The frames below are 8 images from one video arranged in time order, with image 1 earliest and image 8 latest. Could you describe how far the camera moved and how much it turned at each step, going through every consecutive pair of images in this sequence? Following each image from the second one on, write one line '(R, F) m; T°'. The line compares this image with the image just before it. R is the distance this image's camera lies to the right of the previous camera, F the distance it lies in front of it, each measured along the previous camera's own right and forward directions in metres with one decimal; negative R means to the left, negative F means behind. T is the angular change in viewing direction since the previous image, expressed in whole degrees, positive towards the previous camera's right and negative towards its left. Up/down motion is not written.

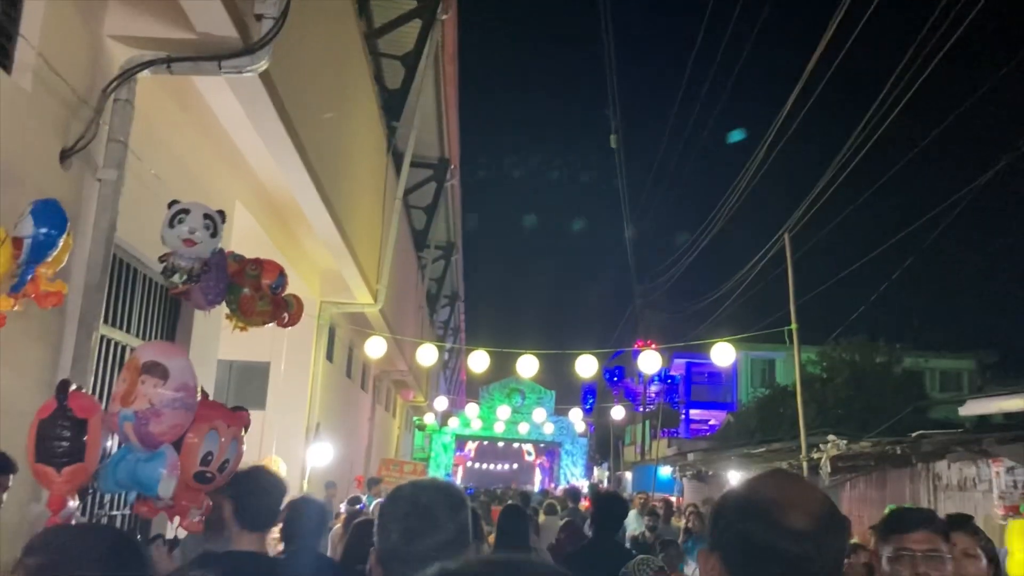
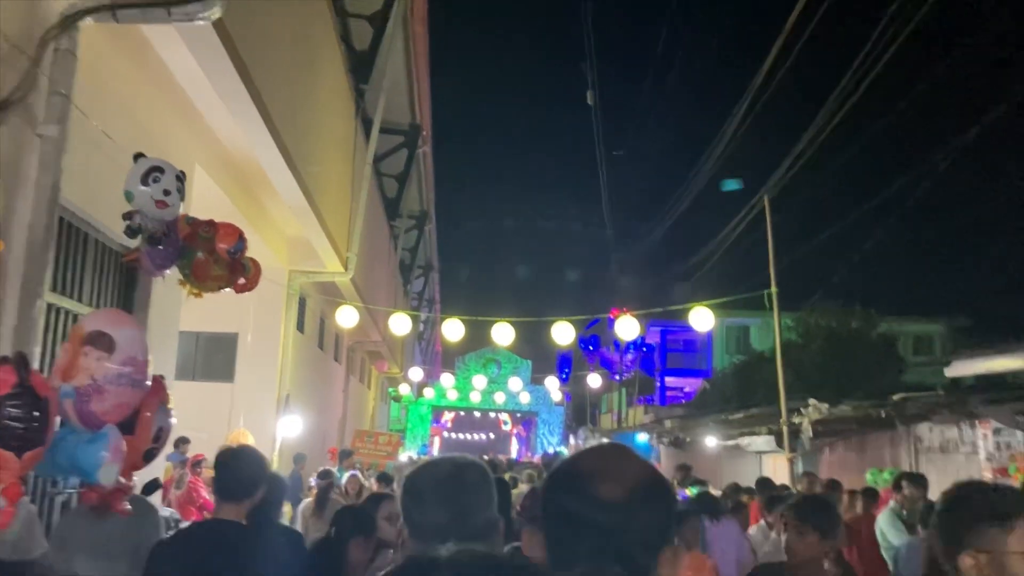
(0.0, +0.3) m; +2°
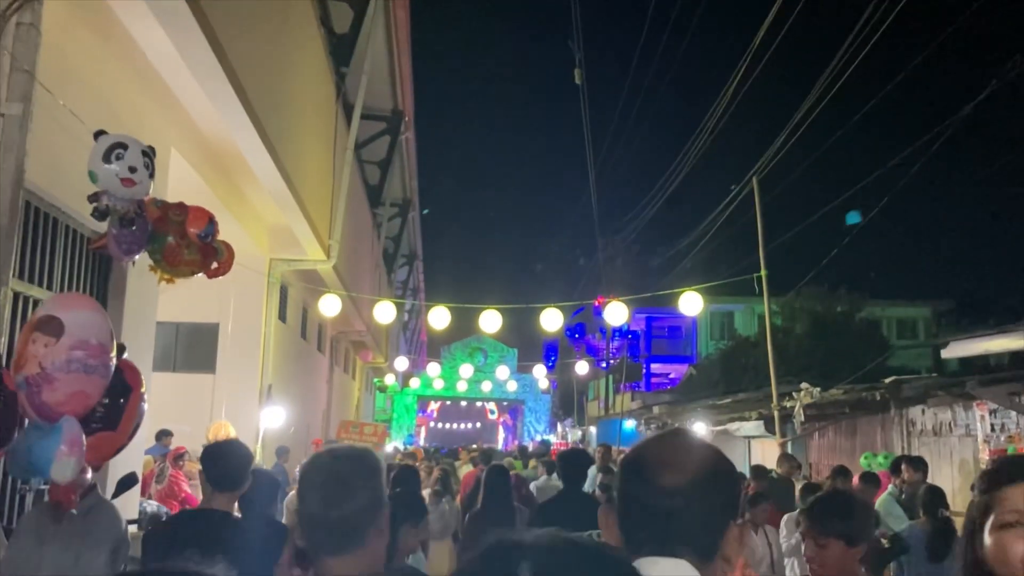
(0.0, +0.2) m; +1°
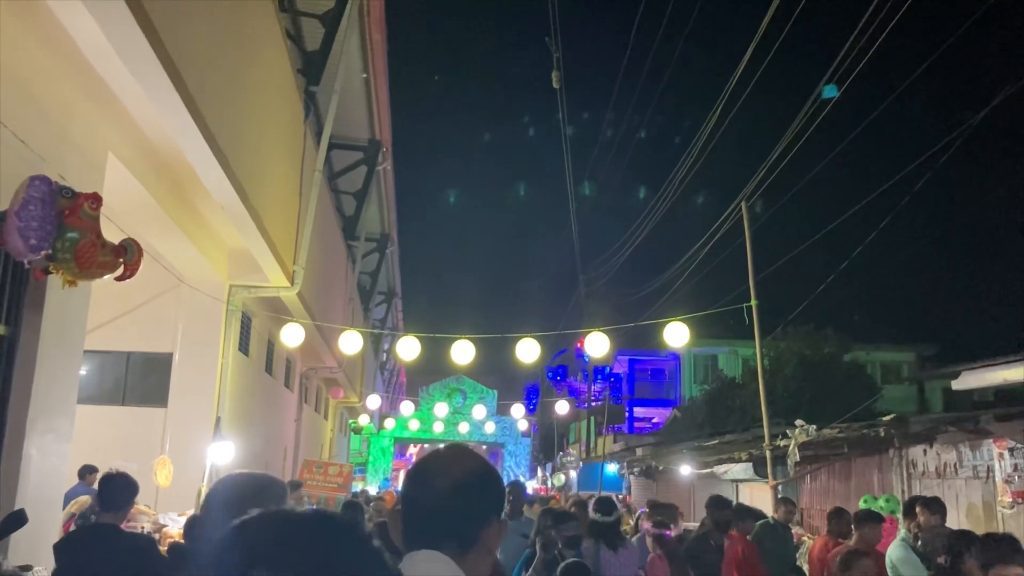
(+0.1, +0.6) m; +1°
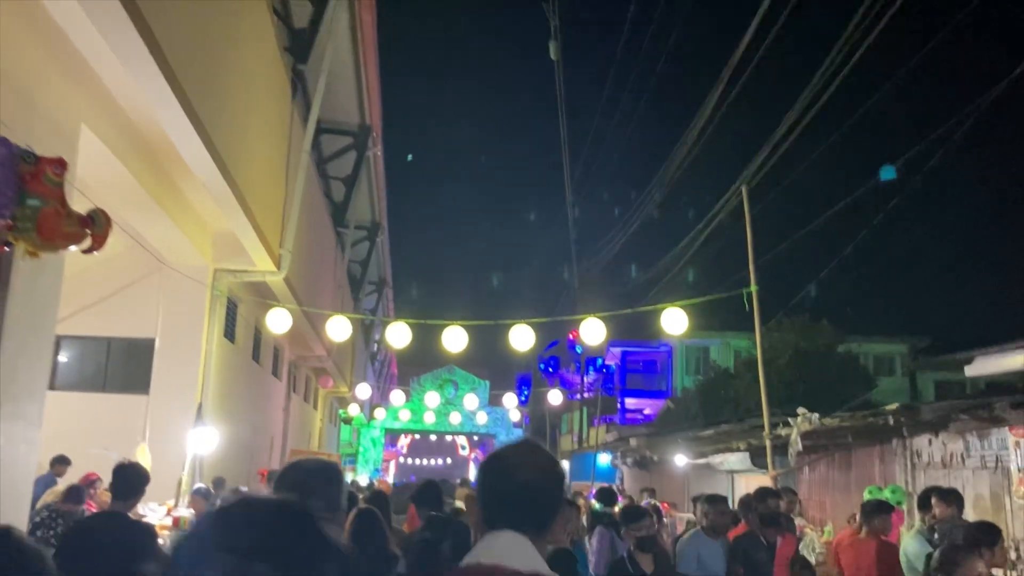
(0.0, +0.3) m; +1°
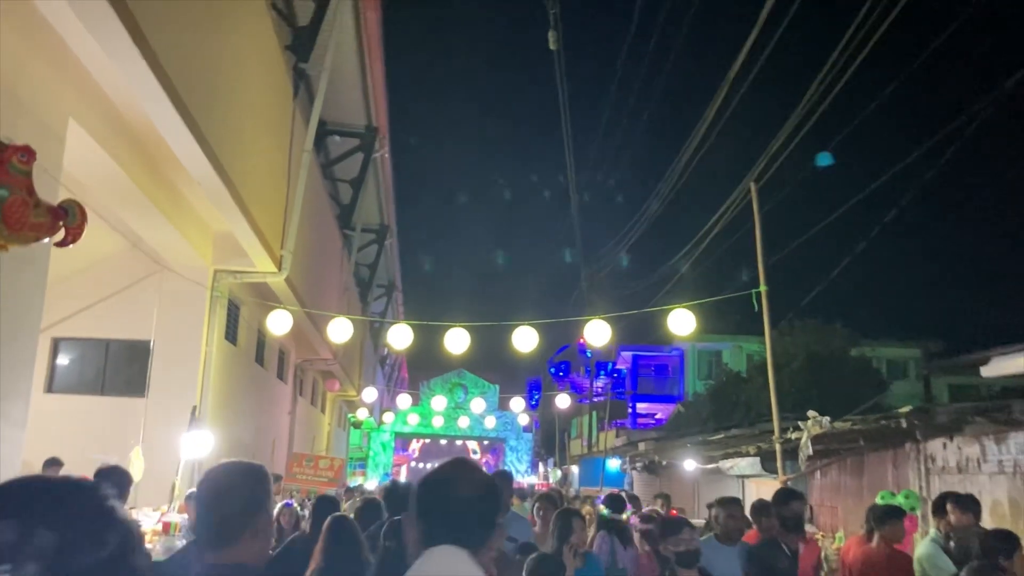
(+0.1, +0.2) m; -1°
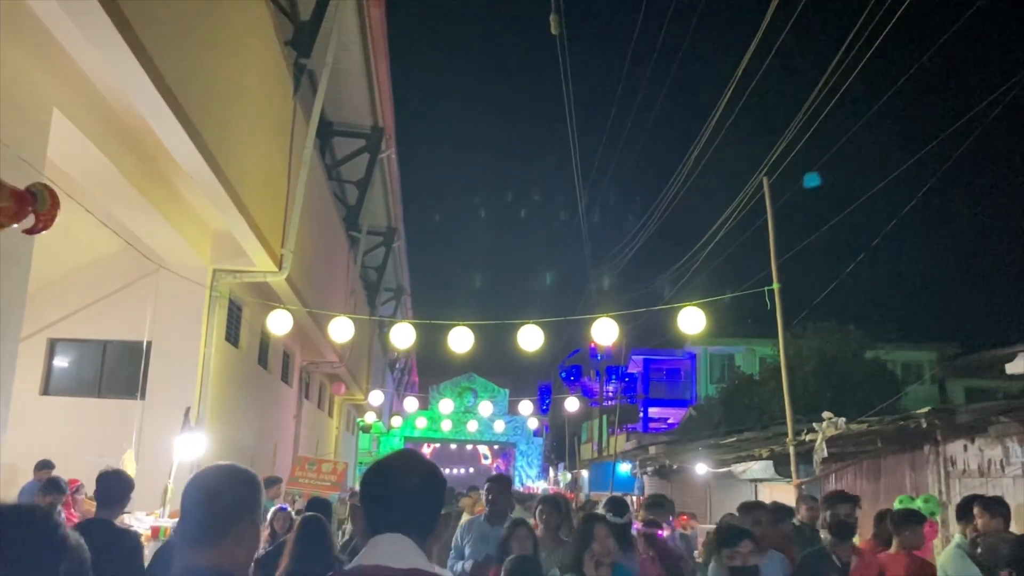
(+0.1, +0.2) m; -1°
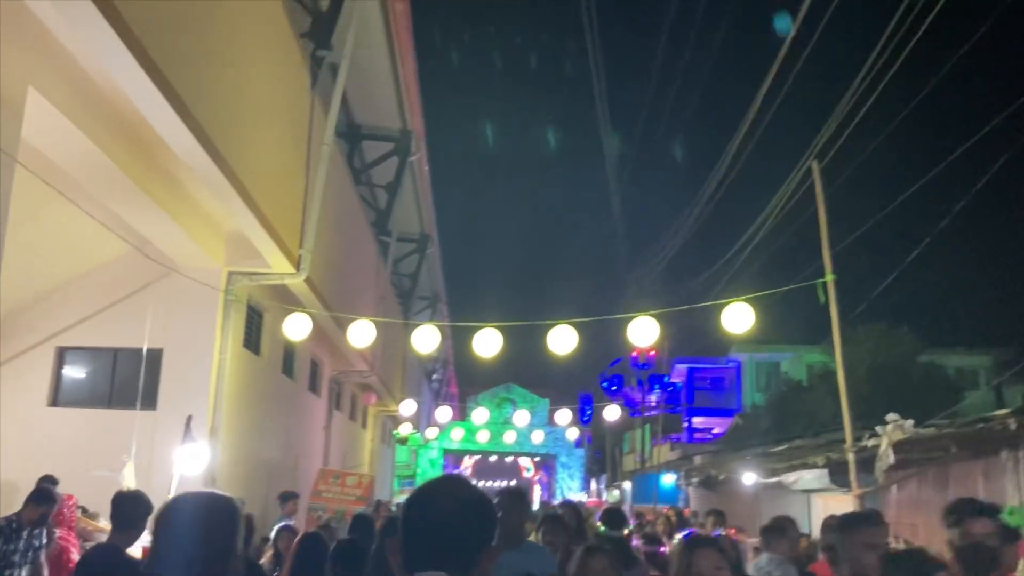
(+0.1, +0.6) m; -2°
